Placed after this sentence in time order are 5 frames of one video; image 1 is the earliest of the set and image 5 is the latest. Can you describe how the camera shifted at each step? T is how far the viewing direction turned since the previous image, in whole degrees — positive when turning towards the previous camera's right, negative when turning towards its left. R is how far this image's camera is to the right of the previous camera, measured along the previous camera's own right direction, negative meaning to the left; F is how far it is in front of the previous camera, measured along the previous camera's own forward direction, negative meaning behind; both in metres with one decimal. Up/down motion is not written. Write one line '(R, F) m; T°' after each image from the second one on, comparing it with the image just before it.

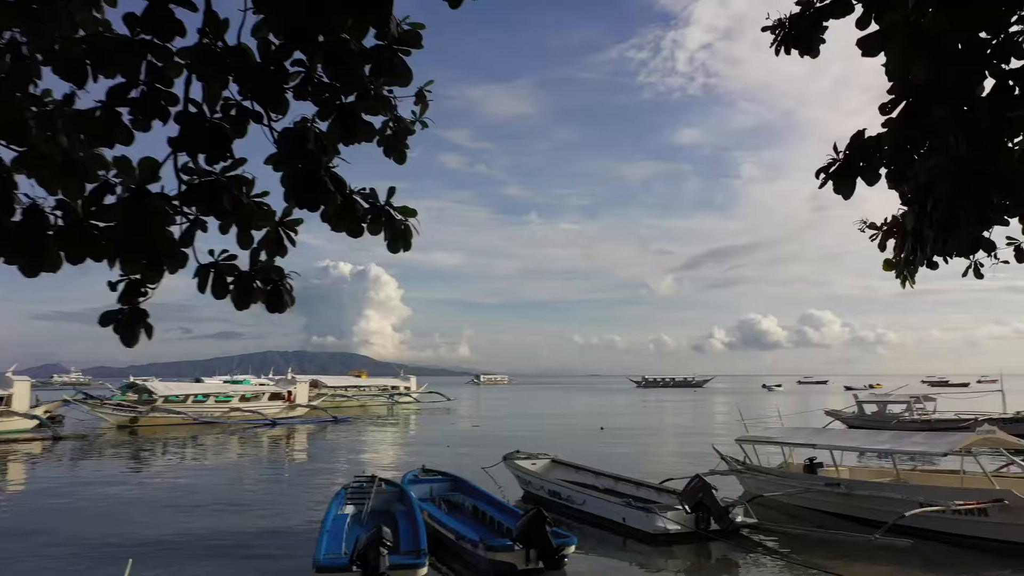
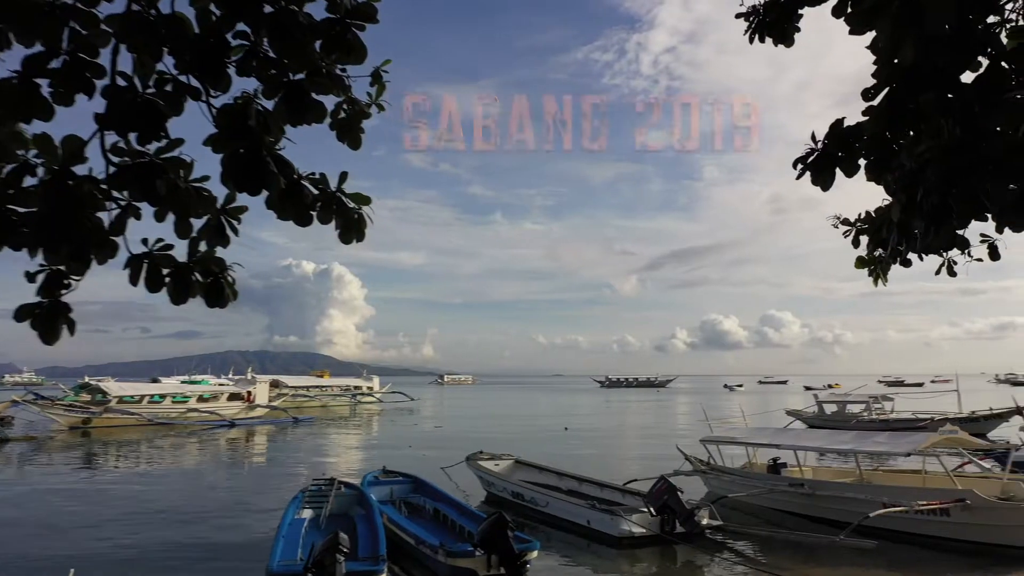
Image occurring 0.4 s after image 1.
(0.0, +0.5) m; +3°
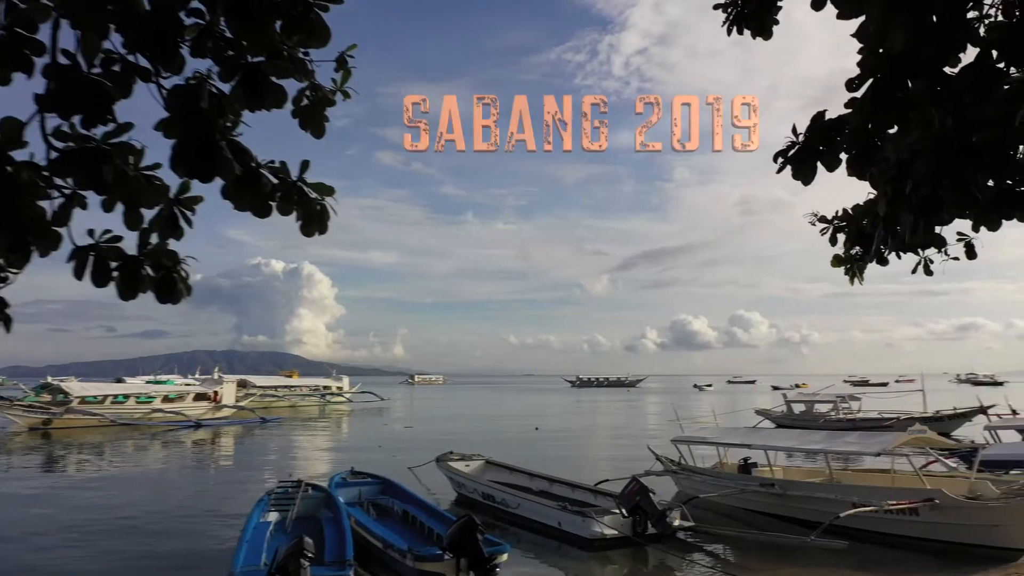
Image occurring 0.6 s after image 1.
(0.0, +0.3) m; +2°
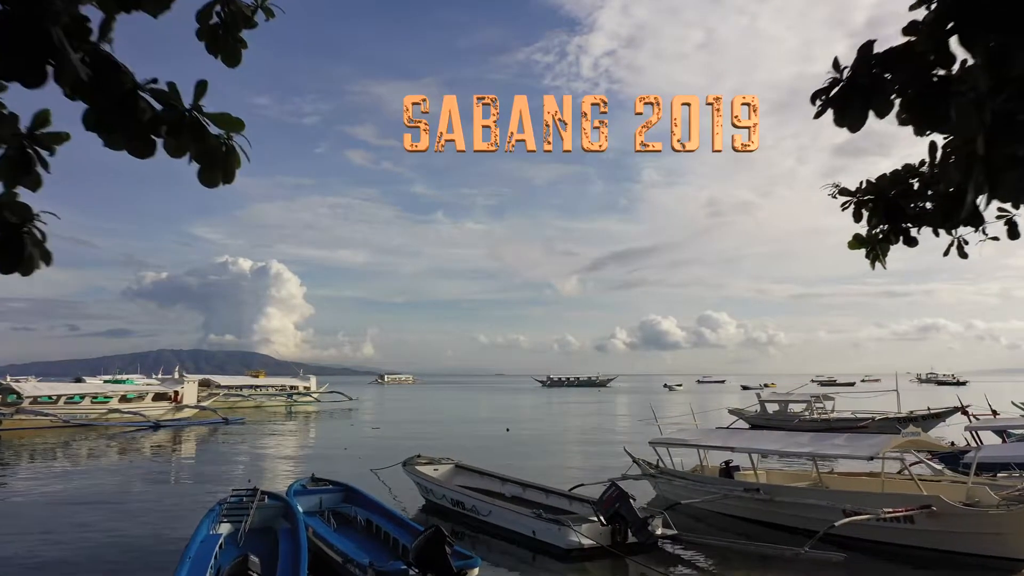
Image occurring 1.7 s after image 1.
(0.0, +1.2) m; +2°
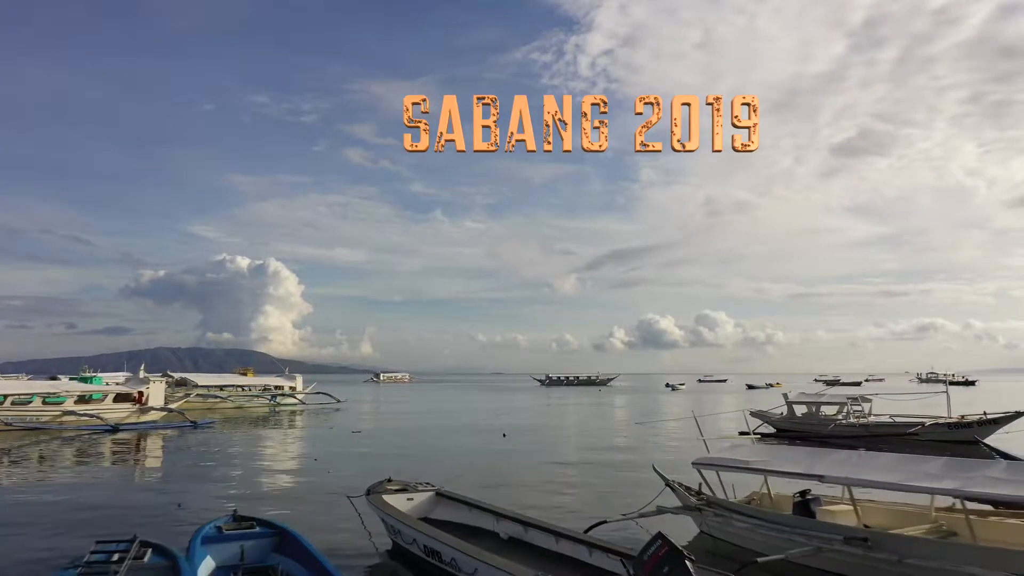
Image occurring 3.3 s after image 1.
(0.0, +5.2) m; 0°
